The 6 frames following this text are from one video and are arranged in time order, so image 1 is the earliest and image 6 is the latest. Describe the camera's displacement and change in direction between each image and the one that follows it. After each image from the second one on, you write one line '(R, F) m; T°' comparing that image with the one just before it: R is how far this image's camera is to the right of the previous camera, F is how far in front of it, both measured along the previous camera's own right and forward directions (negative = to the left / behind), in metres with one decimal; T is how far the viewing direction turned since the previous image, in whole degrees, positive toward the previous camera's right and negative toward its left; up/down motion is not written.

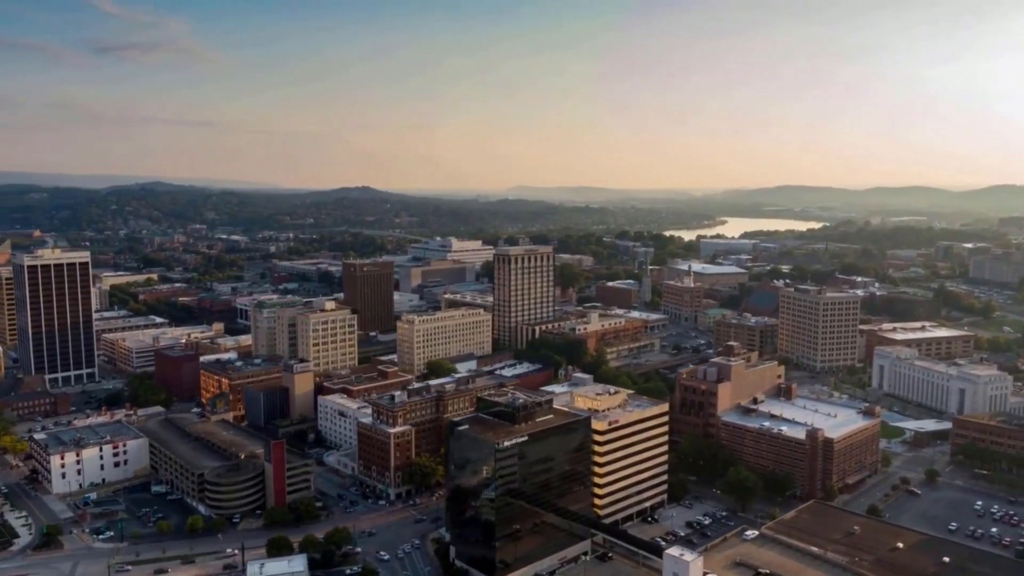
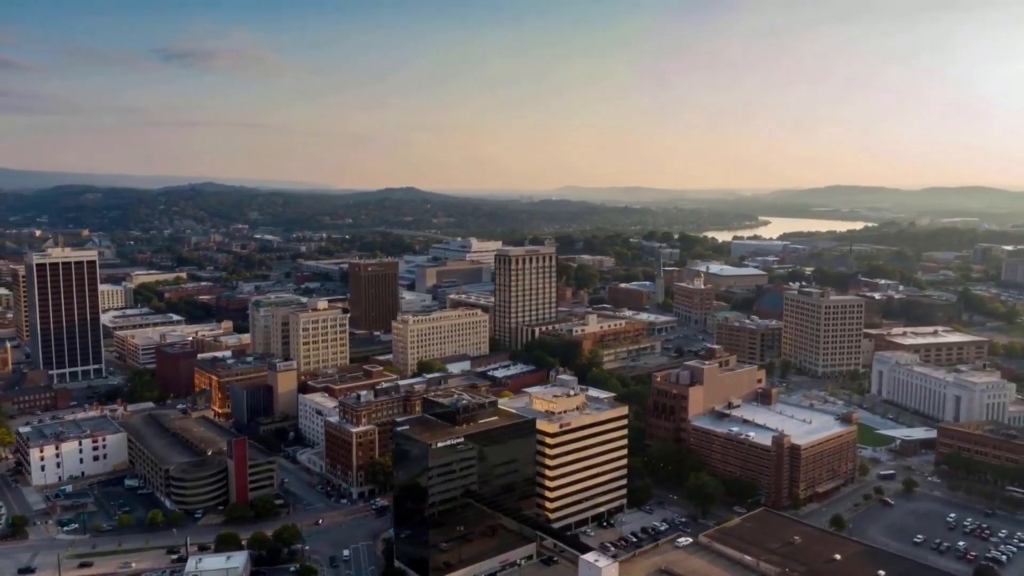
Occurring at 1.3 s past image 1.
(+4.0, +0.2) m; -3°
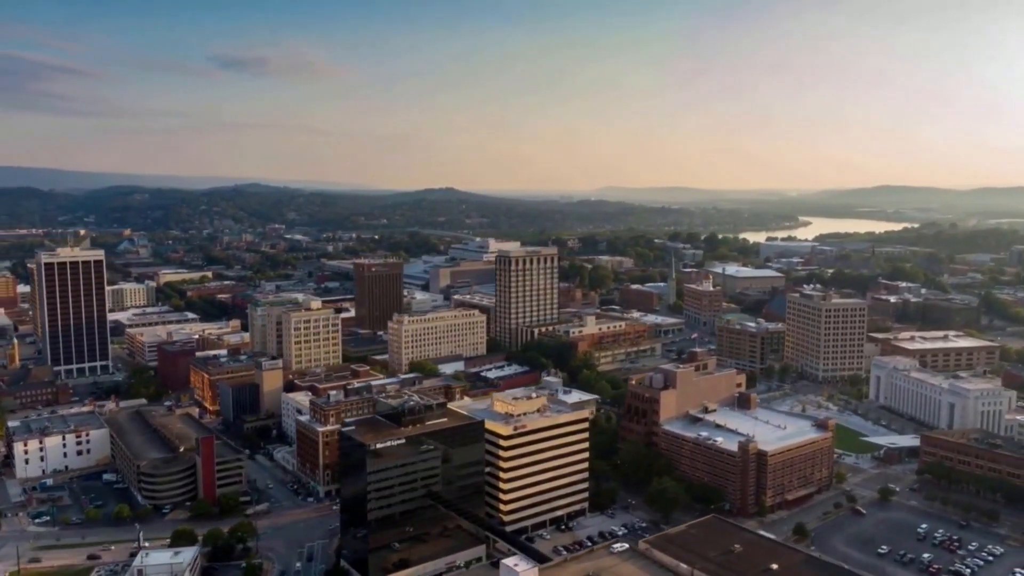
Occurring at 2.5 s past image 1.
(+3.6, +0.2) m; -3°
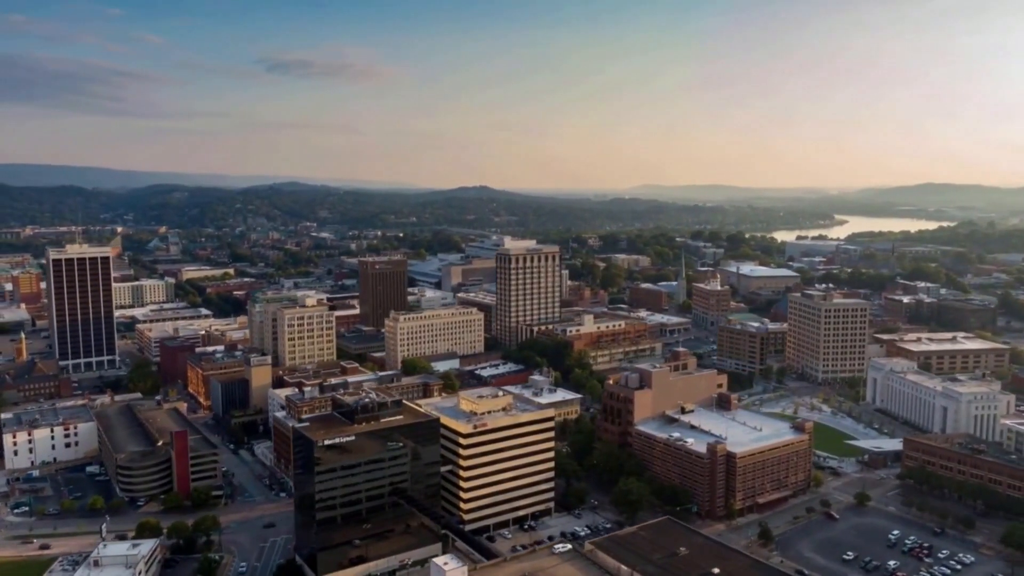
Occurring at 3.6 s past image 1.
(+3.1, +0.2) m; -3°
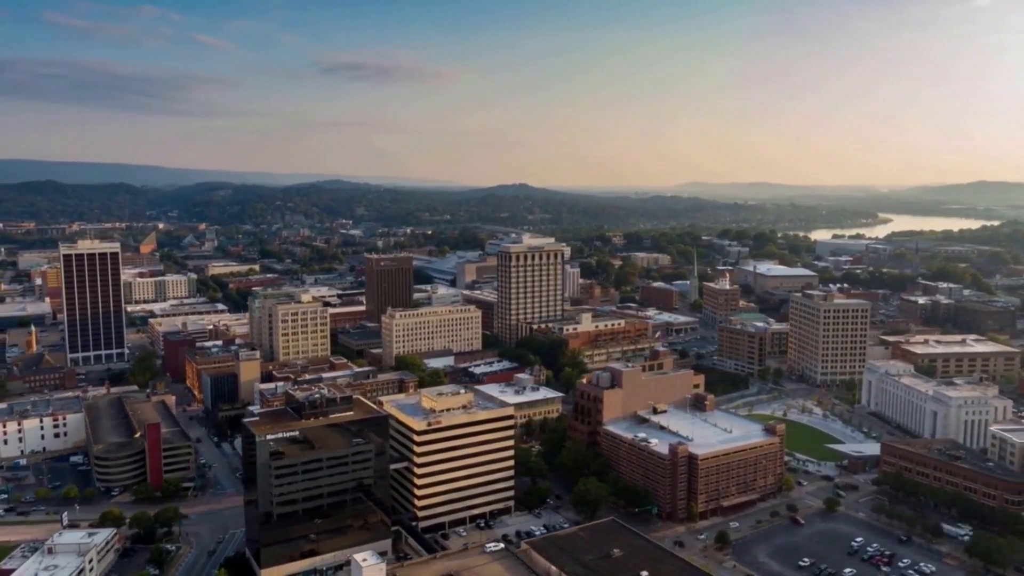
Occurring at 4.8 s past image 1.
(+3.6, +0.2) m; -3°
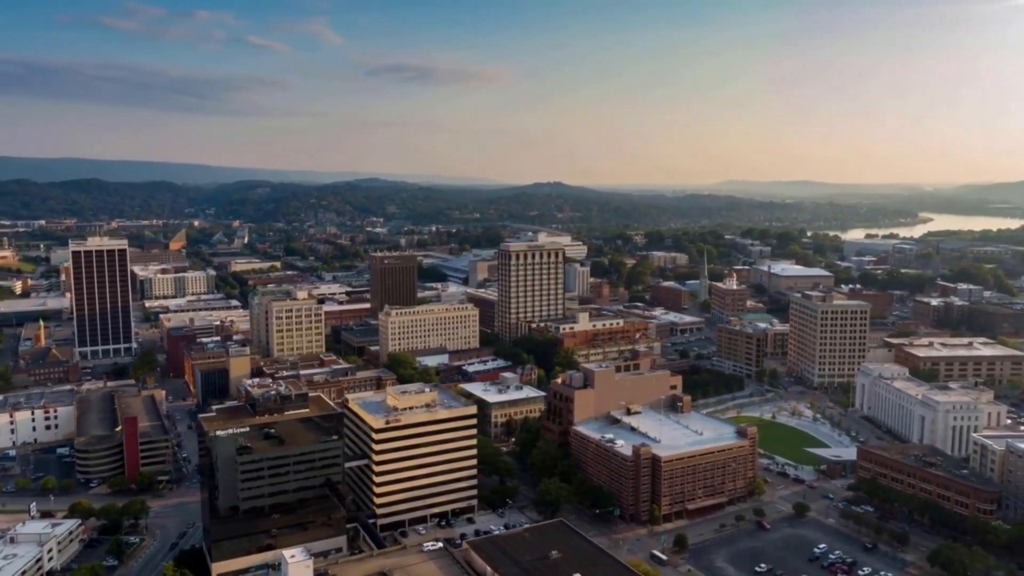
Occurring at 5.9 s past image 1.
(+3.2, +0.2) m; -3°
